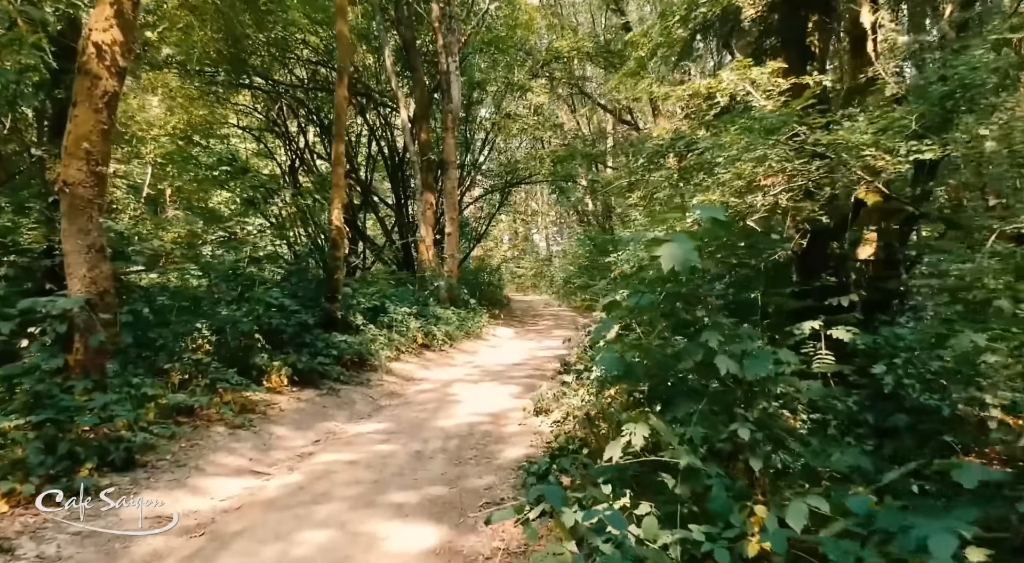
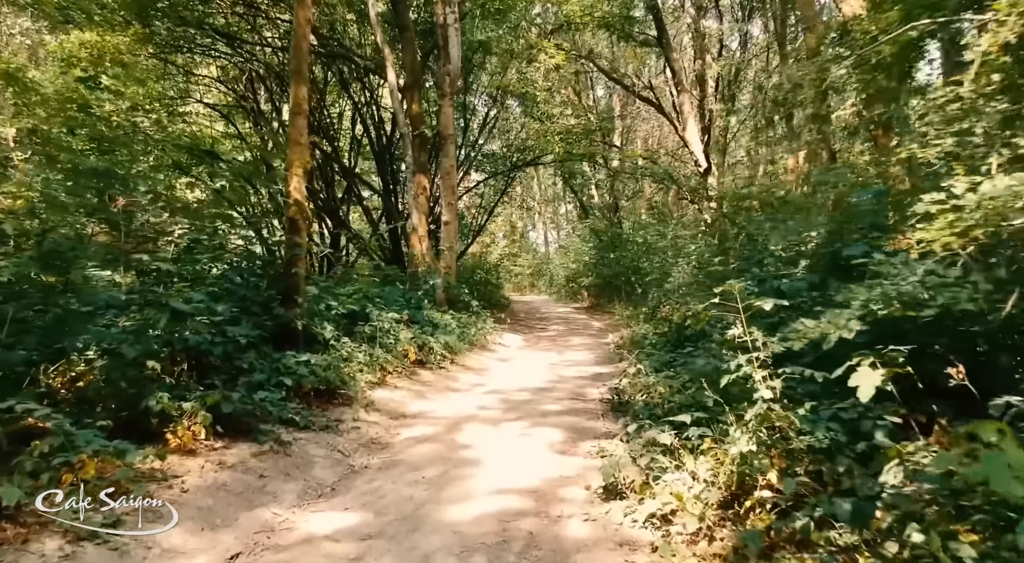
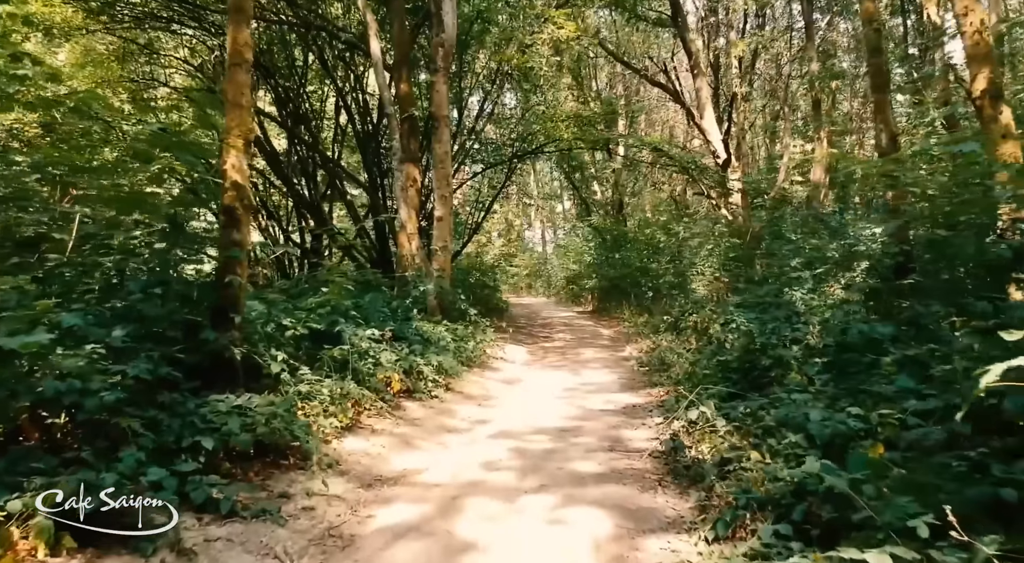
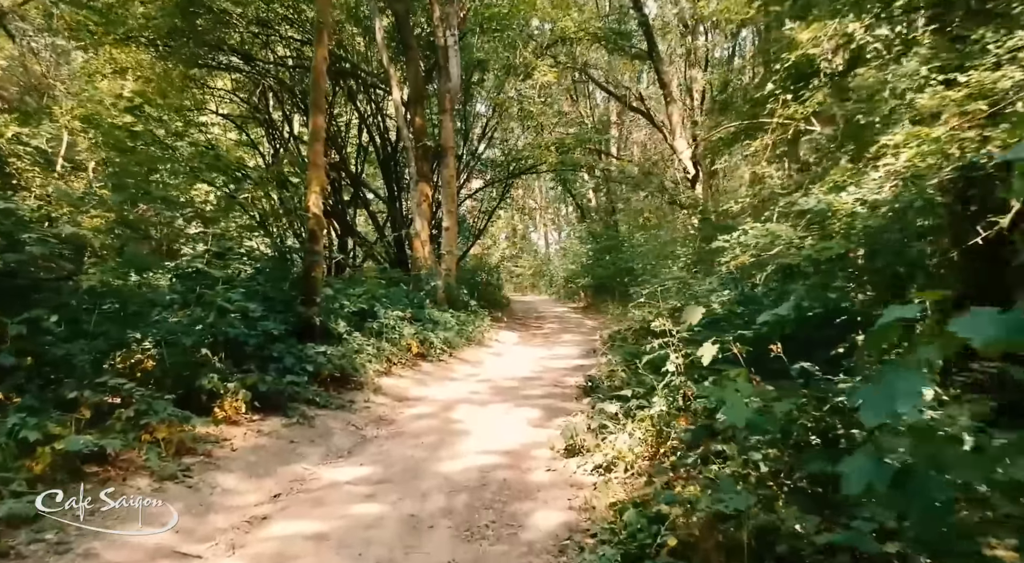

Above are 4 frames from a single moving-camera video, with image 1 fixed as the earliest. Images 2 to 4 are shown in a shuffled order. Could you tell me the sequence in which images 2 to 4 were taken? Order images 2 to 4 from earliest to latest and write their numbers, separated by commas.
4, 2, 3
